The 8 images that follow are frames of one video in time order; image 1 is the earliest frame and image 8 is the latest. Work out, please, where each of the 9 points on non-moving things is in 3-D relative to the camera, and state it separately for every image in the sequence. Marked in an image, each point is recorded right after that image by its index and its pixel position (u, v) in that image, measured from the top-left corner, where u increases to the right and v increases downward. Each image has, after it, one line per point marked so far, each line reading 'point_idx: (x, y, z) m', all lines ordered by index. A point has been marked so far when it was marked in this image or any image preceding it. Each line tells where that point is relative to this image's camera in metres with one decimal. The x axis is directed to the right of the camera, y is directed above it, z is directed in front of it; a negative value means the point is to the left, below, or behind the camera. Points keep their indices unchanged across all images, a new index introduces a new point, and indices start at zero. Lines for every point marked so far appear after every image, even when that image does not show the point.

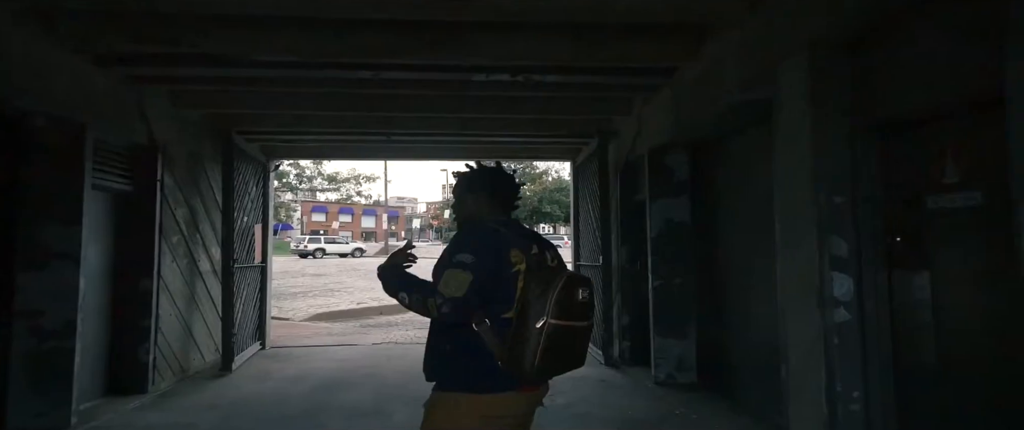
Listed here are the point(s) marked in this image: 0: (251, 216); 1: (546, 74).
0: (-3.8, 0.0, +6.5) m
1: (+0.3, +1.2, +4.2) m
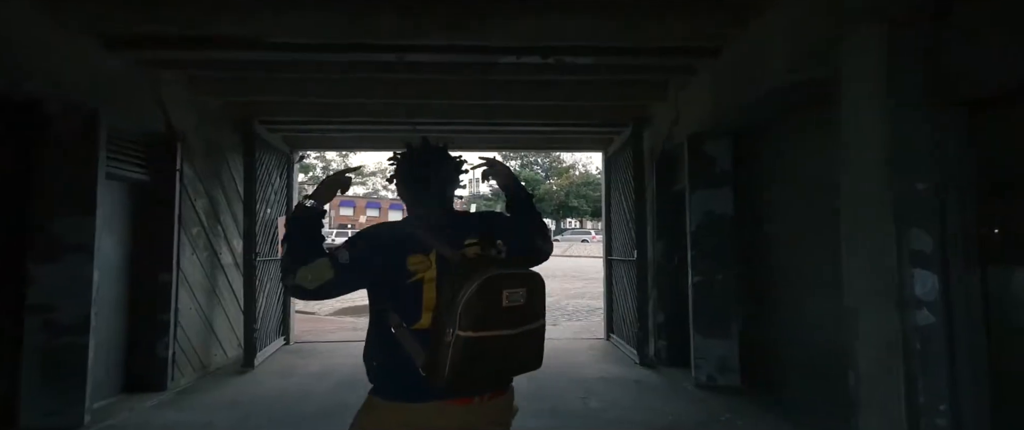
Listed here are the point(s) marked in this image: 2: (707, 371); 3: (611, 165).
0: (-3.4, +0.1, +6.5) m
1: (+0.5, +1.3, +3.9) m
2: (+2.0, -1.6, +4.8) m
3: (+1.6, +0.8, +7.5) m
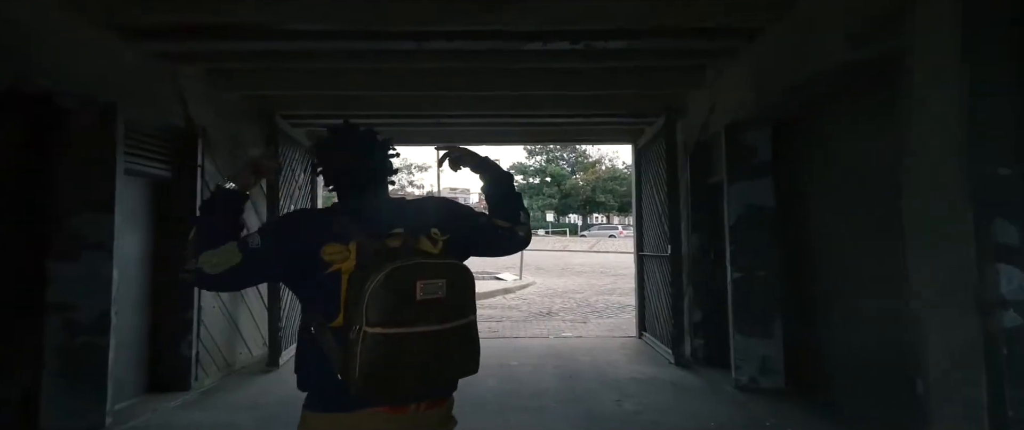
0: (-3.1, +0.2, +6.5) m
1: (+0.7, +1.4, +3.7) m
2: (+2.3, -1.5, +4.5) m
3: (+2.0, +0.9, +7.2) m
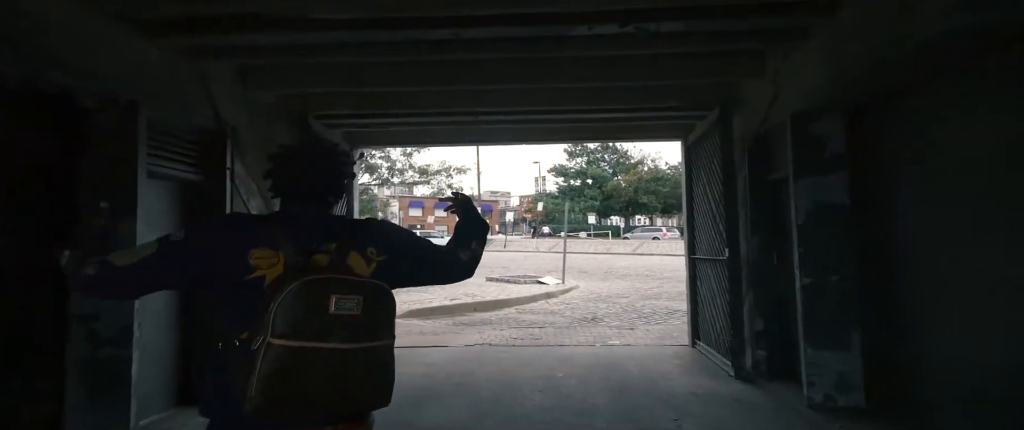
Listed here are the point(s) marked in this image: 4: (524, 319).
0: (-2.5, +0.1, +6.5) m
1: (+1.0, +1.4, +3.3) m
2: (+2.6, -1.5, +4.0) m
3: (+2.6, +0.9, +6.7) m
4: (+0.3, -2.2, +10.1) m
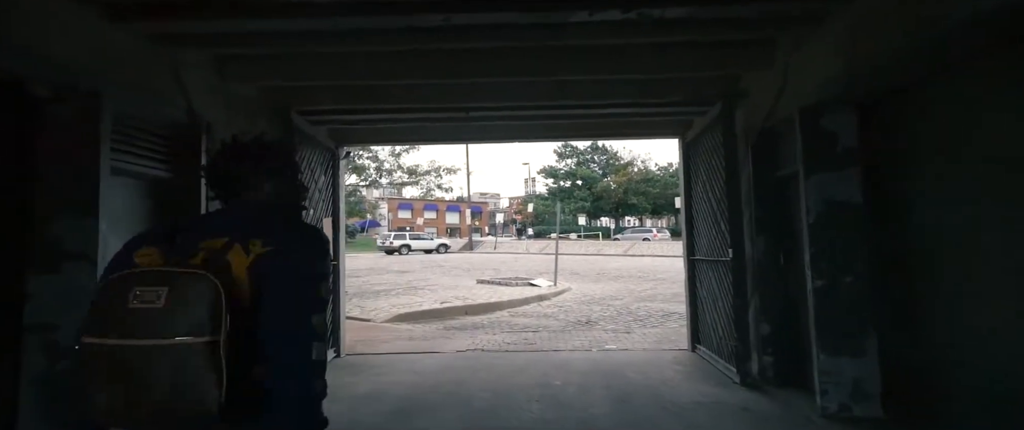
0: (-2.6, +0.1, +6.2) m
1: (+1.0, +1.4, +3.1) m
2: (+2.6, -1.5, +3.8) m
3: (+2.5, +0.9, +6.5) m
4: (+0.1, -2.3, +9.8) m
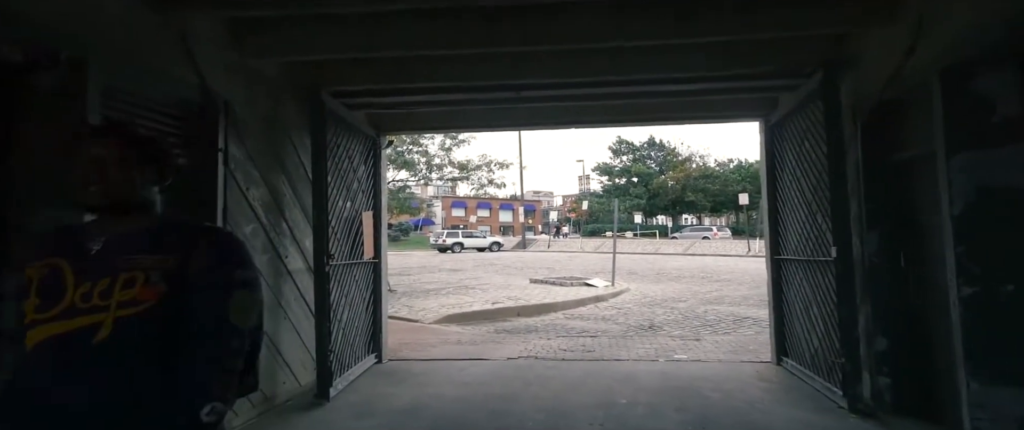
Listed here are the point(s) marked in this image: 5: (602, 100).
0: (-1.9, +0.1, +5.9) m
1: (+1.3, +1.5, +2.4) m
2: (+3.0, -1.4, +2.9) m
3: (+3.2, +1.0, +5.7) m
4: (+1.2, -2.2, +9.2) m
5: (+1.1, +1.3, +5.6) m
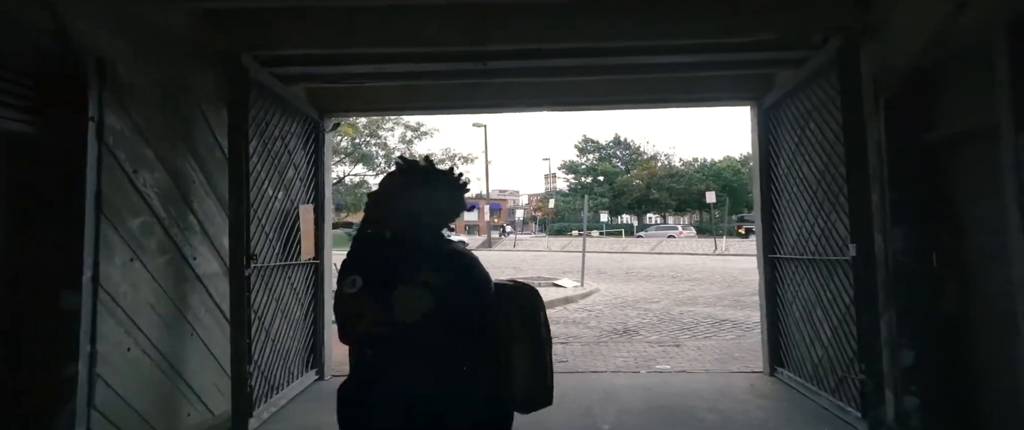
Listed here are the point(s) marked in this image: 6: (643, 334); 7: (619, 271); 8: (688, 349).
0: (-2.3, +0.2, +4.9) m
1: (+1.2, +1.5, +1.7) m
2: (+2.8, -1.3, +2.4) m
3: (+2.8, +1.0, +5.1) m
4: (+0.5, -2.1, +8.5) m
5: (+0.7, +1.4, +4.8) m
6: (+2.2, -2.0, +7.9) m
7: (+4.4, -2.3, +19.5) m
8: (+2.5, -1.9, +6.7) m
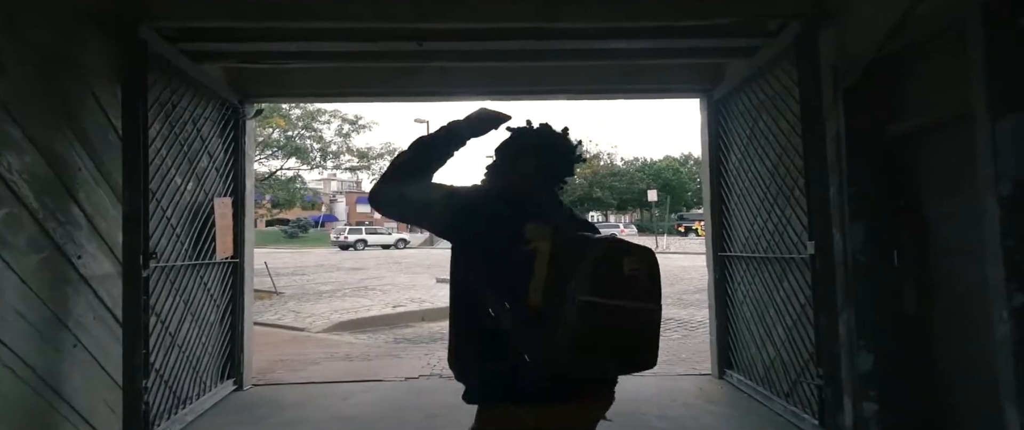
0: (-2.9, +0.3, +4.1) m
1: (+1.0, +1.5, +1.4) m
2: (+2.5, -1.3, +2.2) m
3: (+2.2, +1.1, +4.9) m
4: (-0.5, -2.0, +8.0) m
5: (+0.2, +1.4, +4.4) m
6: (+1.2, -2.0, +7.7) m
7: (+2.1, -2.2, +19.4) m
8: (+1.7, -1.9, +6.5) m
